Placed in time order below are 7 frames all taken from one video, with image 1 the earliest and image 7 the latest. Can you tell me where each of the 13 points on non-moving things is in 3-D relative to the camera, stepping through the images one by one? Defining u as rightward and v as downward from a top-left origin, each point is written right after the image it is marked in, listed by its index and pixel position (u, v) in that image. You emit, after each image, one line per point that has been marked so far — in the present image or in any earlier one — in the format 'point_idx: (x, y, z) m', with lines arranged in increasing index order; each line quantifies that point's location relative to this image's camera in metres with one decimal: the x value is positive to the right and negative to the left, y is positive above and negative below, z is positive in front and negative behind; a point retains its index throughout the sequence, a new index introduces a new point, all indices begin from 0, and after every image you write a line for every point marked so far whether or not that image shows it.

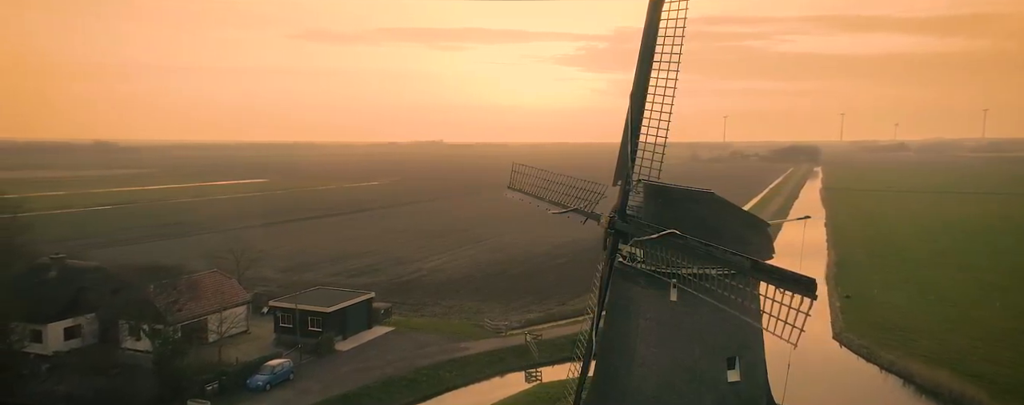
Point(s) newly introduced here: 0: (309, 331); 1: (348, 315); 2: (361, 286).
0: (-3.4, -2.2, +12.7) m
1: (-2.9, -2.0, +13.1) m
2: (-3.1, -1.7, +15.4) m
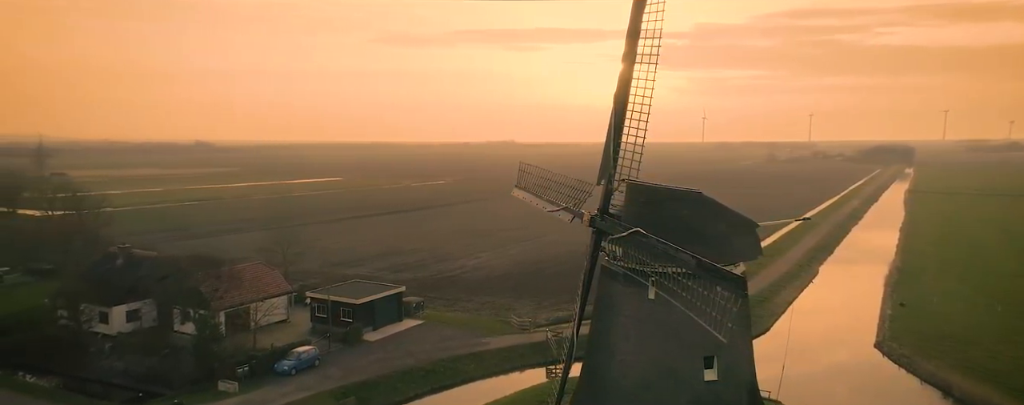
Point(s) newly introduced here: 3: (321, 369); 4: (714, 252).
0: (-3.1, -2.1, +13.6) m
1: (-2.5, -1.9, +13.9) m
2: (-2.4, -1.7, +16.3) m
3: (-3.1, -2.7, +12.3) m
4: (+2.5, -0.6, +9.9) m
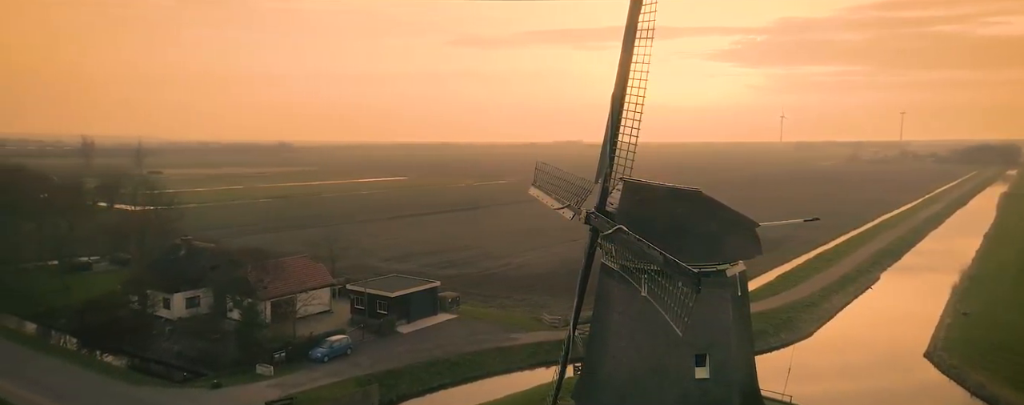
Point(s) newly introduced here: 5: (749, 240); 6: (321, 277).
0: (-2.6, -2.1, +14.4) m
1: (-2.0, -1.9, +14.6) m
2: (-1.5, -1.7, +16.9) m
3: (-2.8, -2.7, +13.1) m
4: (+2.4, -0.6, +10.0) m
5: (+3.2, -0.5, +10.3) m
6: (-3.8, -1.5, +14.8) m
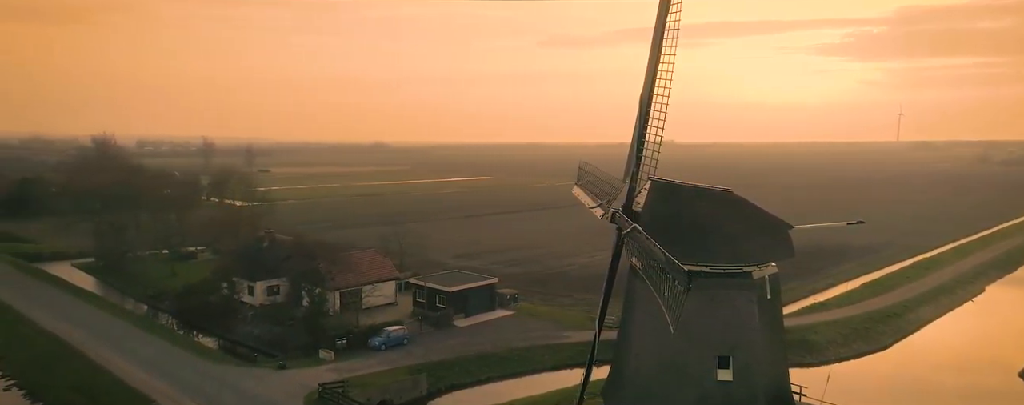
0: (-1.5, -2.1, +15.0) m
1: (-0.8, -1.9, +15.1) m
2: (0.0, -1.6, +17.3) m
3: (-1.9, -2.6, +13.7) m
4: (+2.7, -0.6, +9.8) m
5: (+3.5, -0.5, +9.9) m
6: (-2.6, -1.4, +15.5) m
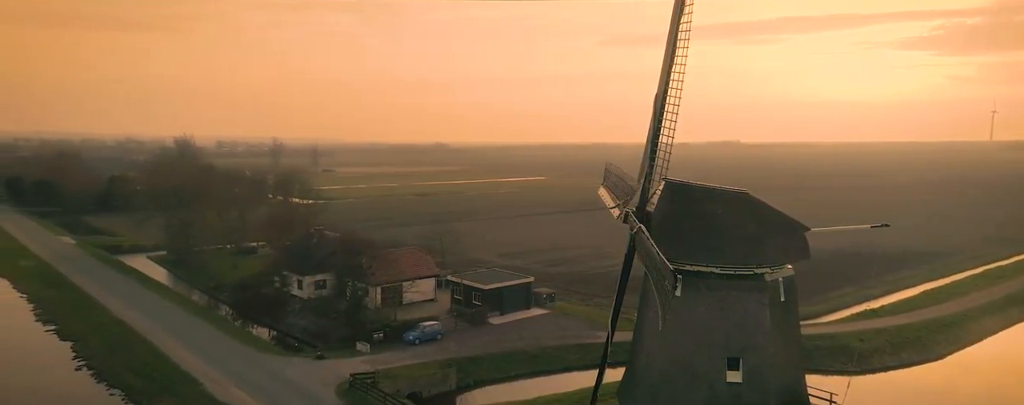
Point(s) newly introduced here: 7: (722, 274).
0: (-0.8, -2.1, +15.3) m
1: (-0.1, -1.9, +15.4) m
2: (+0.9, -1.6, +17.4) m
3: (-1.3, -2.6, +14.1) m
4: (+2.9, -0.6, +9.7) m
5: (+3.7, -0.5, +9.7) m
6: (-1.8, -1.4, +16.0) m
7: (+2.7, -0.9, +9.6) m
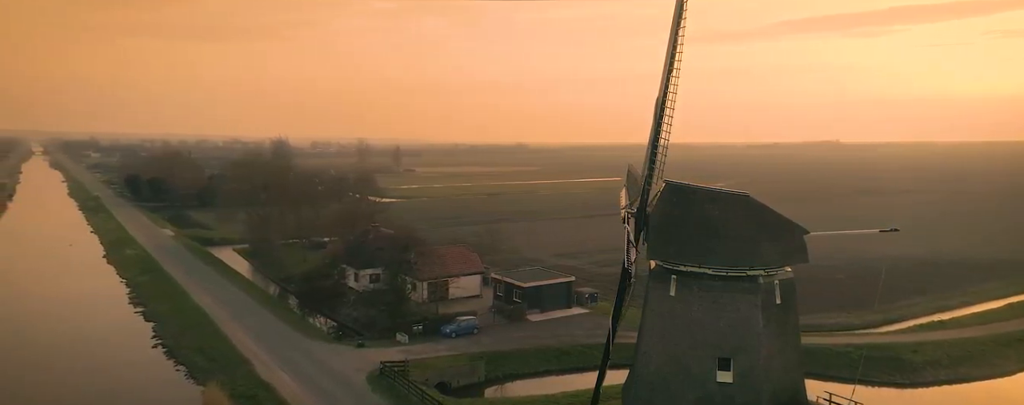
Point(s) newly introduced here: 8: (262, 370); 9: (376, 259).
0: (+0.1, -2.0, +15.7) m
1: (+0.7, -1.9, +15.7) m
2: (+2.1, -1.7, +17.6) m
3: (-0.7, -2.6, +14.6) m
4: (+2.8, -0.7, +9.6) m
5: (+3.6, -0.6, +9.5) m
6: (-0.8, -1.4, +16.6) m
7: (+2.6, -0.9, +9.6) m
8: (-4.4, -2.9, +13.2) m
9: (-3.1, -1.3, +16.9) m
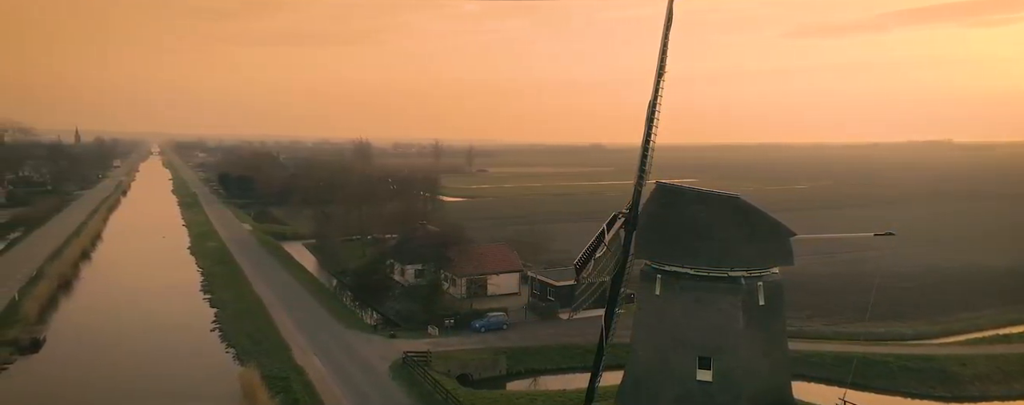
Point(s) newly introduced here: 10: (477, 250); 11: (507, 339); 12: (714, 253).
0: (+0.8, -2.0, +16.0) m
1: (+1.4, -1.9, +15.8) m
2: (+3.0, -1.7, +17.5) m
3: (-0.2, -2.6, +15.0) m
4: (+2.6, -0.7, +9.5) m
5: (+3.4, -0.6, +9.3) m
6: (0.0, -1.3, +16.9) m
7: (+2.4, -0.9, +9.5) m
8: (-4.0, -2.9, +14.1) m
9: (-2.1, -1.2, +17.6) m
10: (-0.8, -1.0, +17.1) m
11: (-0.1, -2.7, +14.6) m
12: (+2.6, -0.6, +9.4) m
